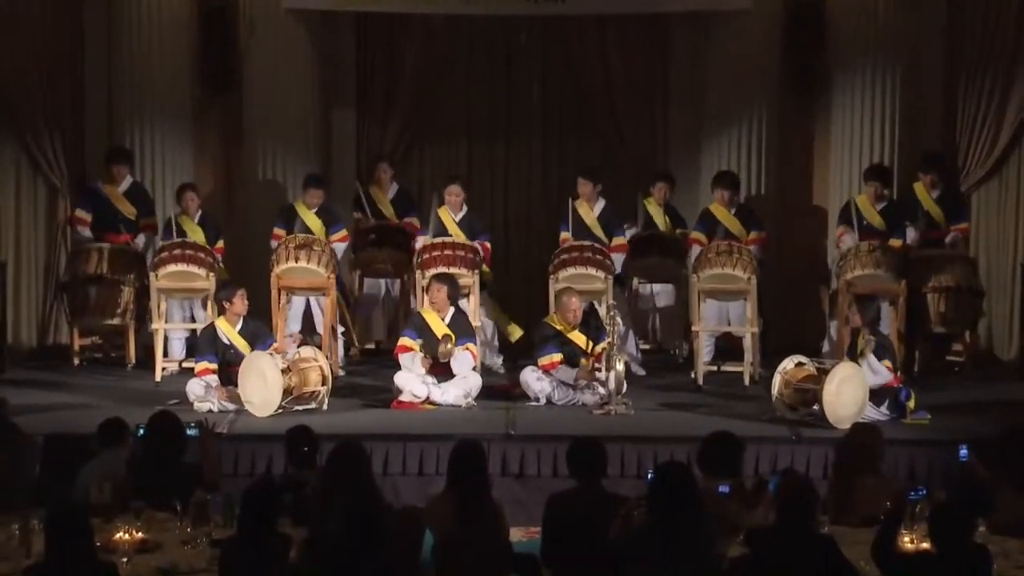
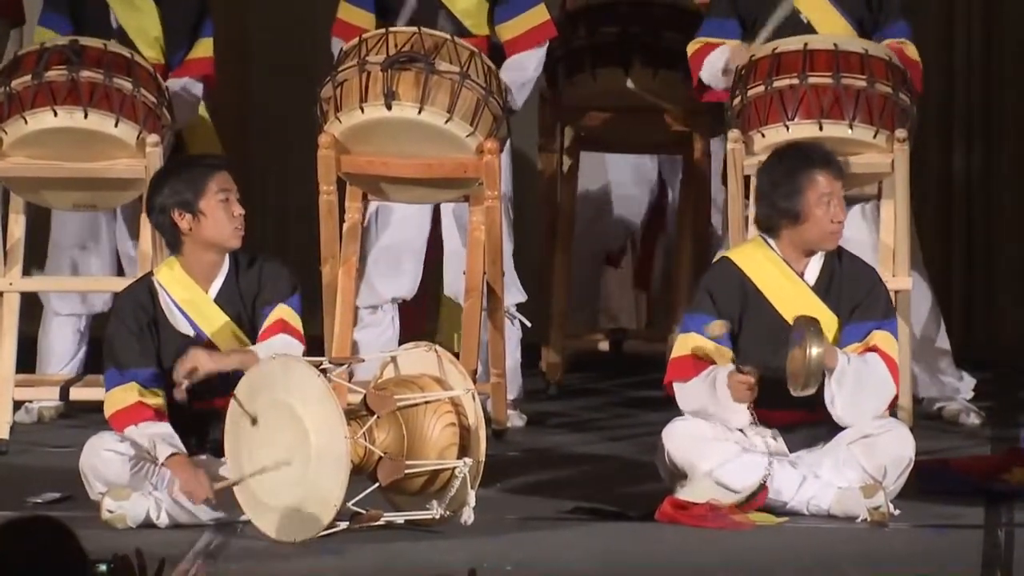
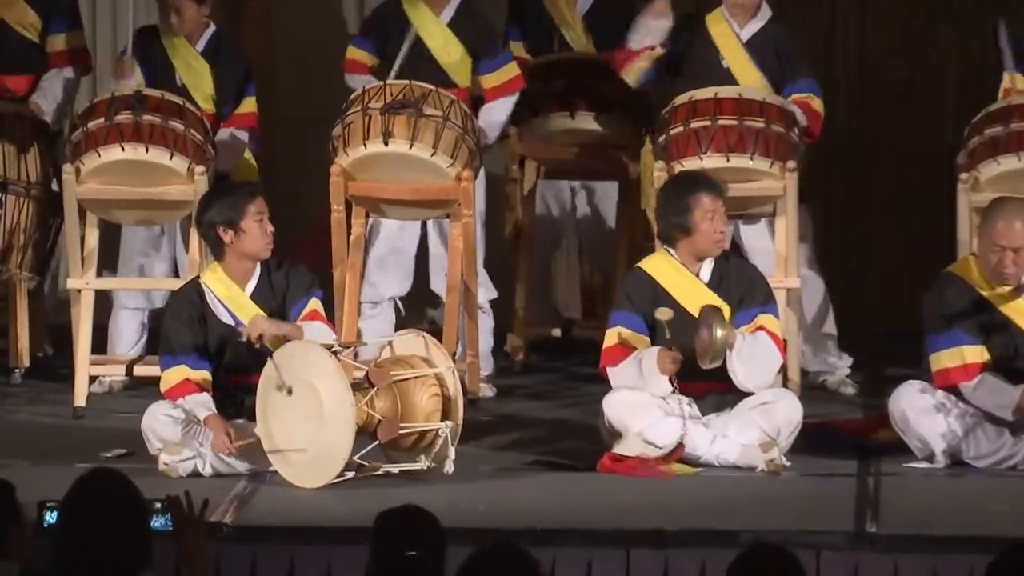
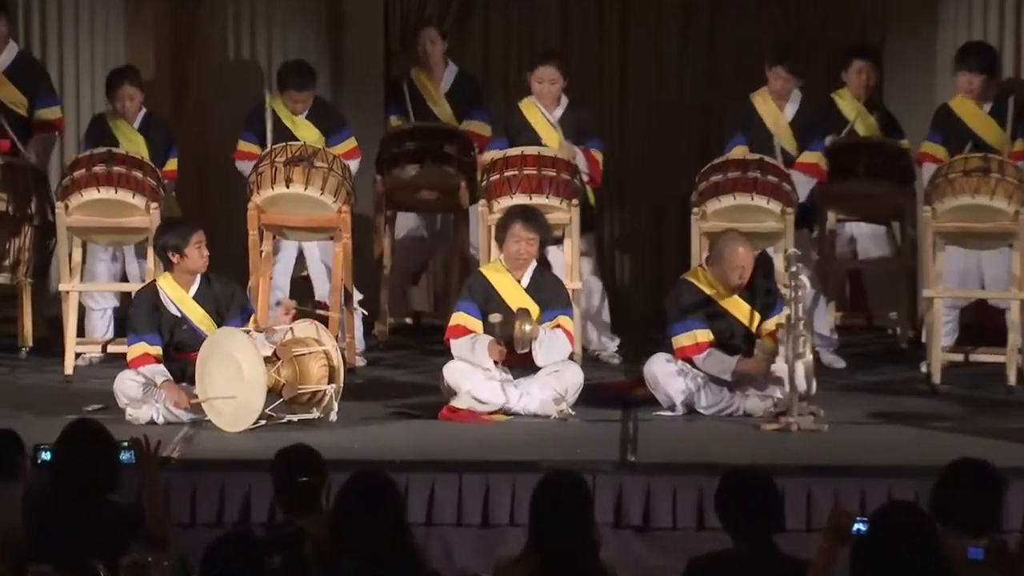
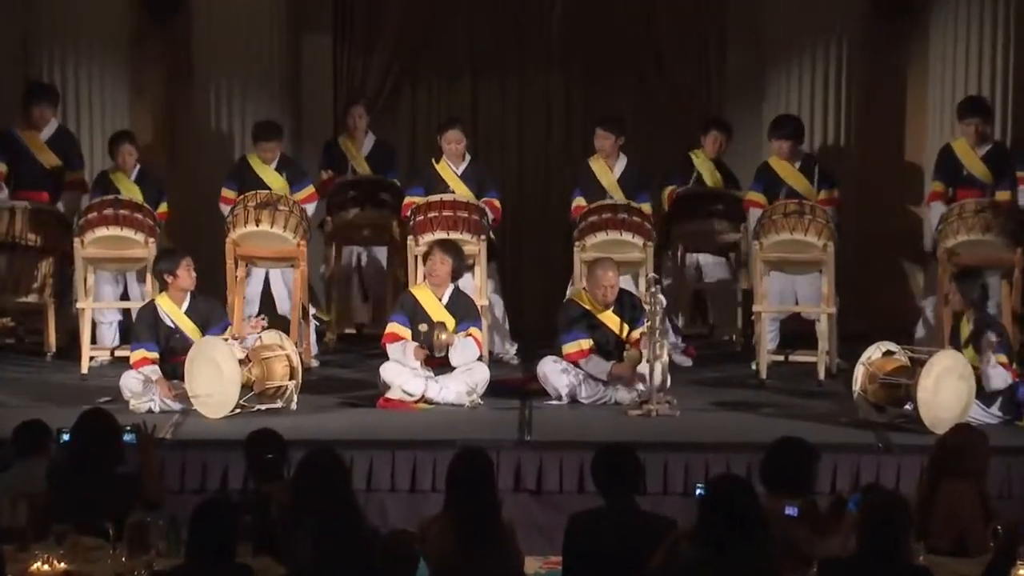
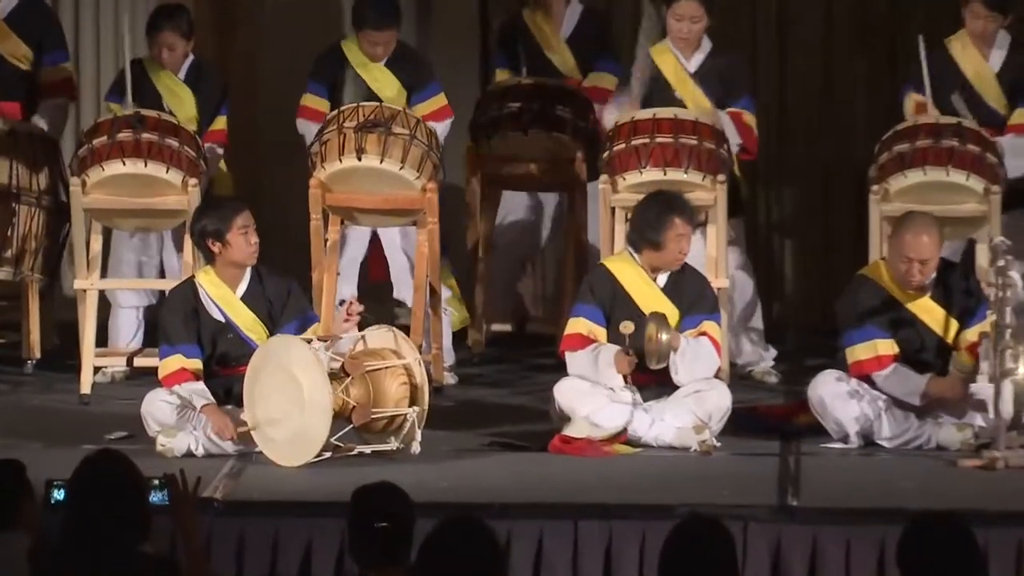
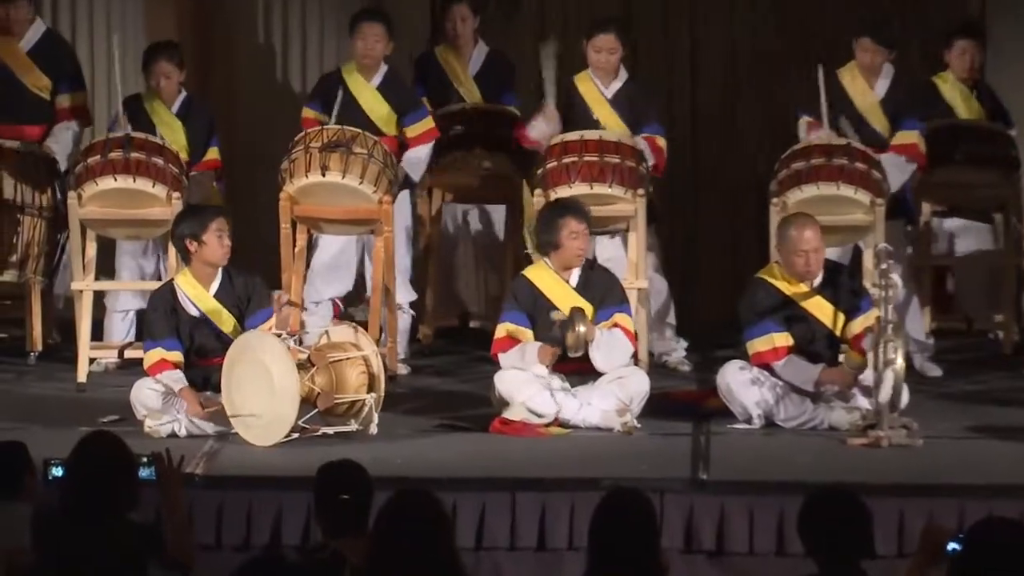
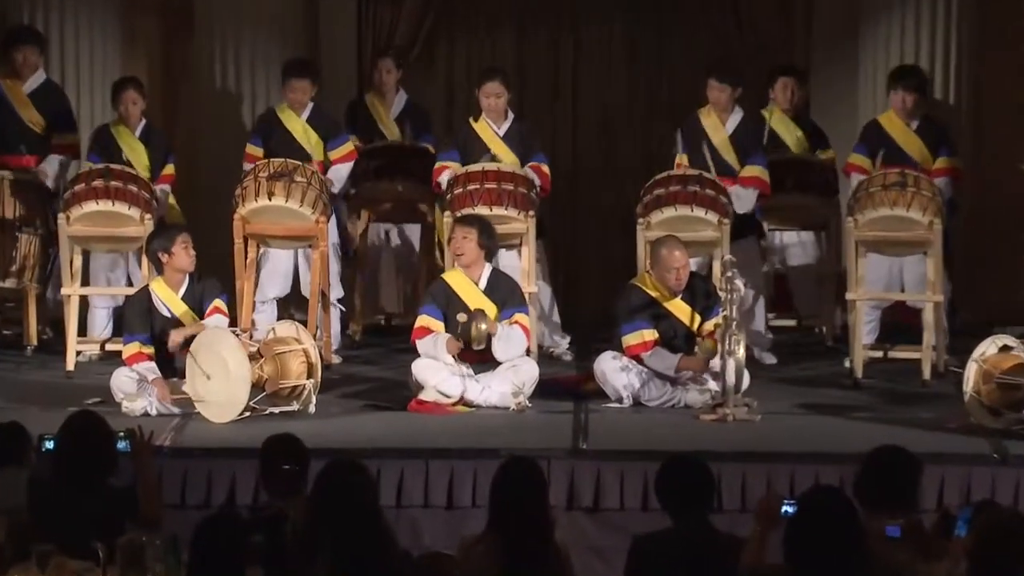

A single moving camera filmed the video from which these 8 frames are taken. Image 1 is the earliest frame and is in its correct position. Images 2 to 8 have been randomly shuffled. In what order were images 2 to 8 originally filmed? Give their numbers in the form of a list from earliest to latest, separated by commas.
5, 8, 4, 7, 6, 3, 2
